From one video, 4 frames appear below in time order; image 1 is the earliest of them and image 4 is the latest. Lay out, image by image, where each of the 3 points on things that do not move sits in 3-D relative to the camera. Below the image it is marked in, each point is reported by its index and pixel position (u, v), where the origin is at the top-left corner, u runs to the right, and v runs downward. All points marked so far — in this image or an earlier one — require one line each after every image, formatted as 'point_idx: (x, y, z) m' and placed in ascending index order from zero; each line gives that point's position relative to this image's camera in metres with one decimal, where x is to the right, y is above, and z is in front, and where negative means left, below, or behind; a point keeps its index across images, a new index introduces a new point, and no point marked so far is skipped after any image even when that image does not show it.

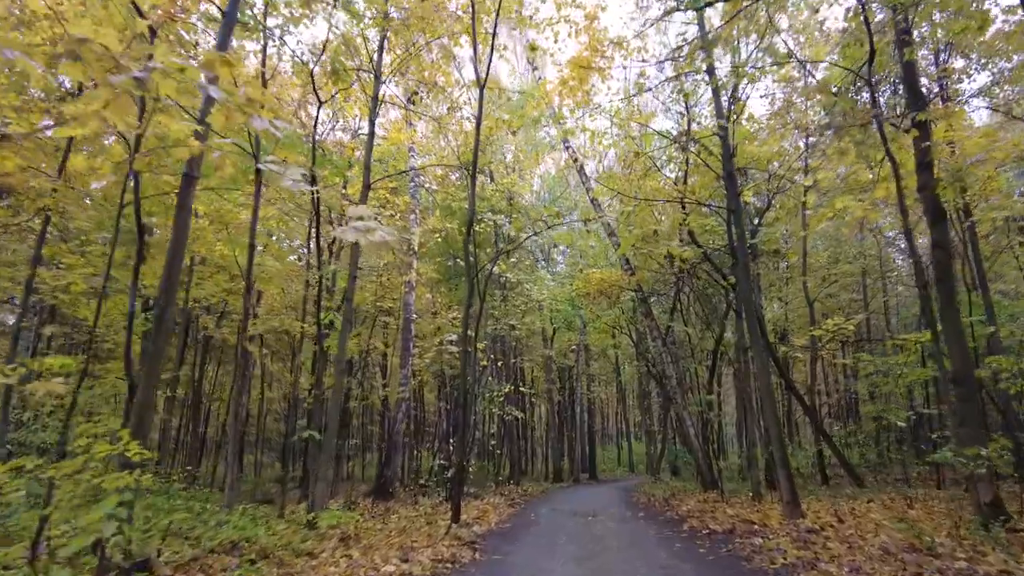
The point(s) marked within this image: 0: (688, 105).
0: (+4.0, +4.1, +13.7) m
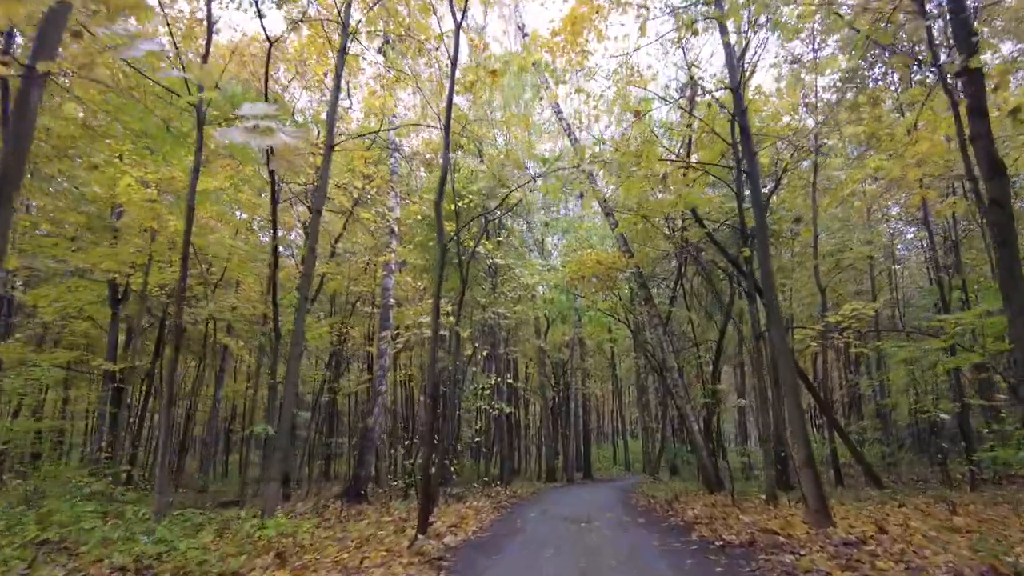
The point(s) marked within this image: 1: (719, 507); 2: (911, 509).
0: (+3.7, +4.5, +12.4) m
1: (+3.3, -3.5, +9.6) m
2: (+5.8, -3.2, +8.8) m
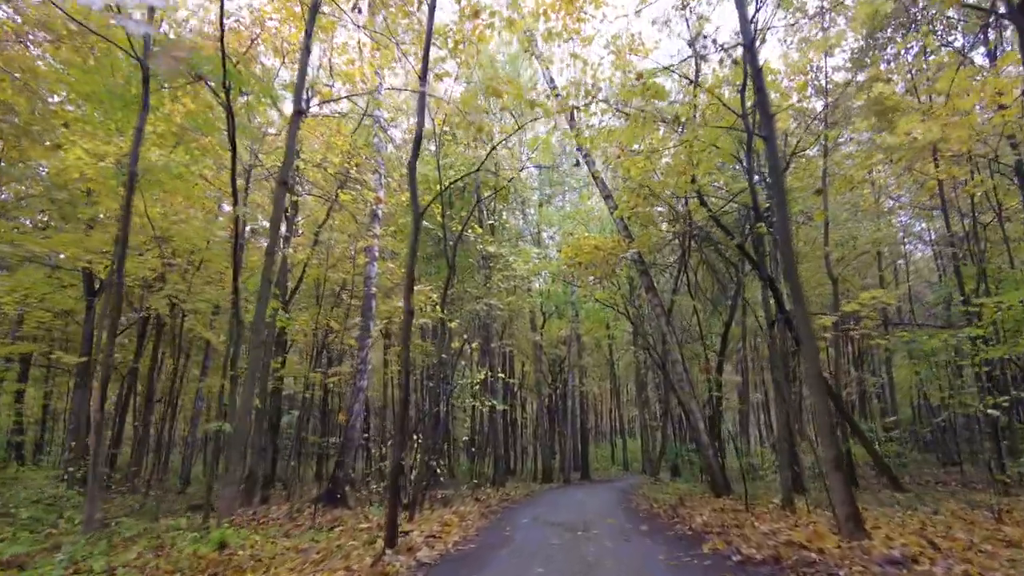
0: (+3.5, +4.7, +11.4) m
1: (+3.1, -3.2, +8.6) m
2: (+5.6, -2.9, +7.8) m
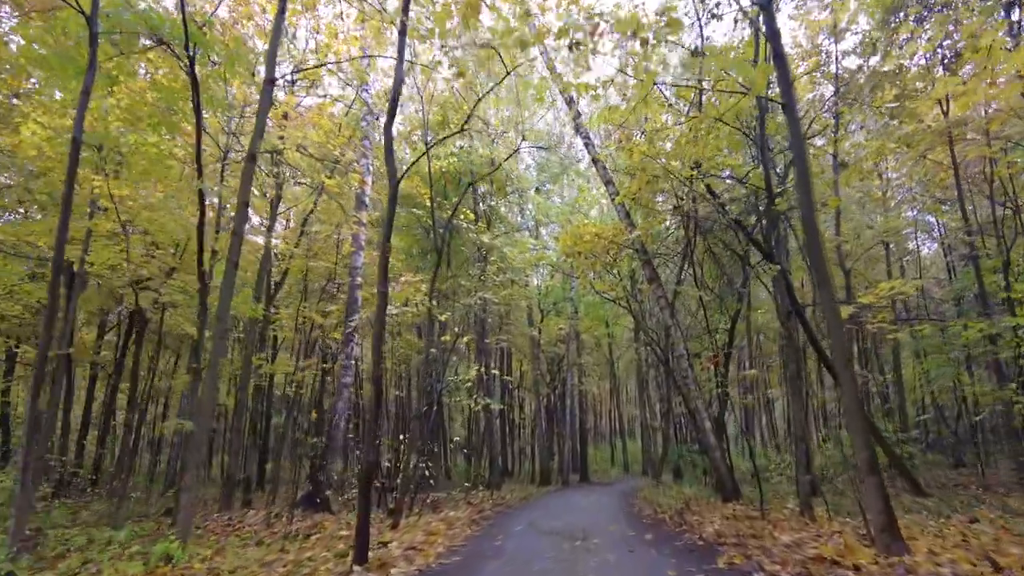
0: (+3.4, +4.9, +10.6) m
1: (+3.0, -3.0, +7.9) m
2: (+5.5, -2.7, +7.1) m
